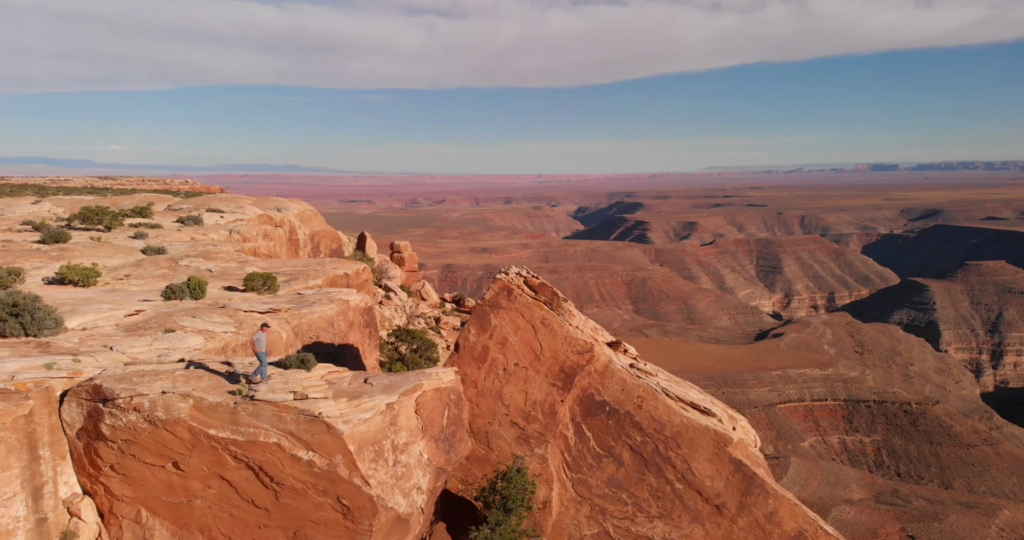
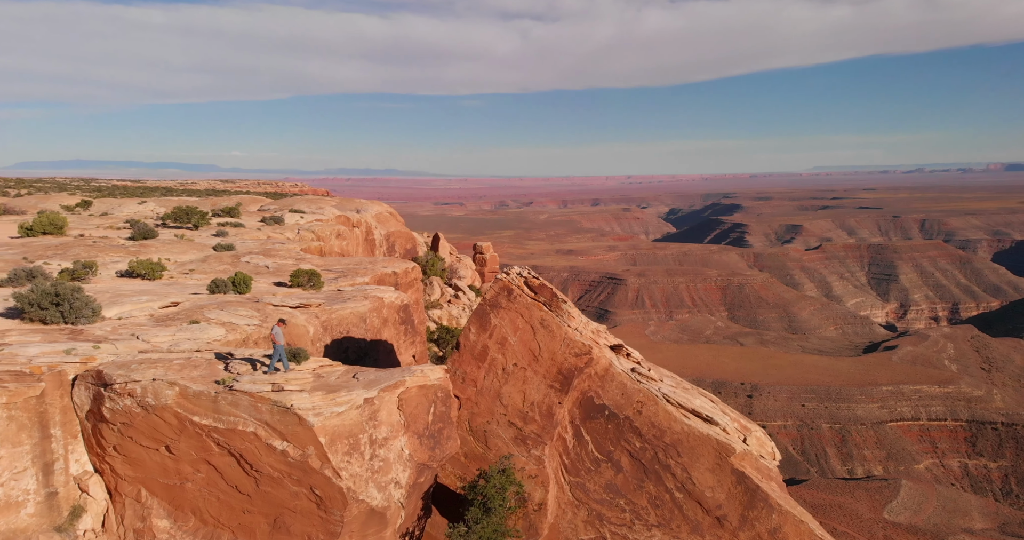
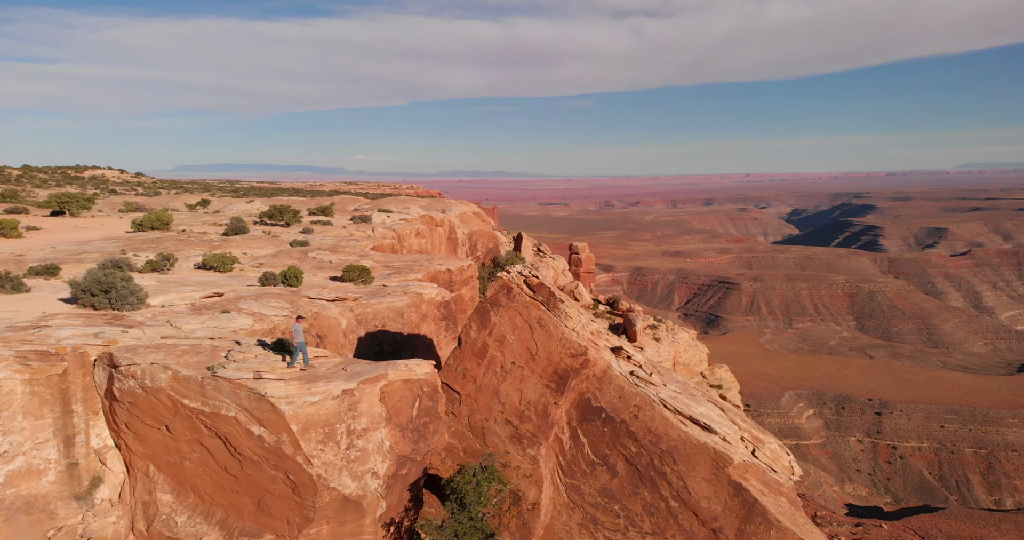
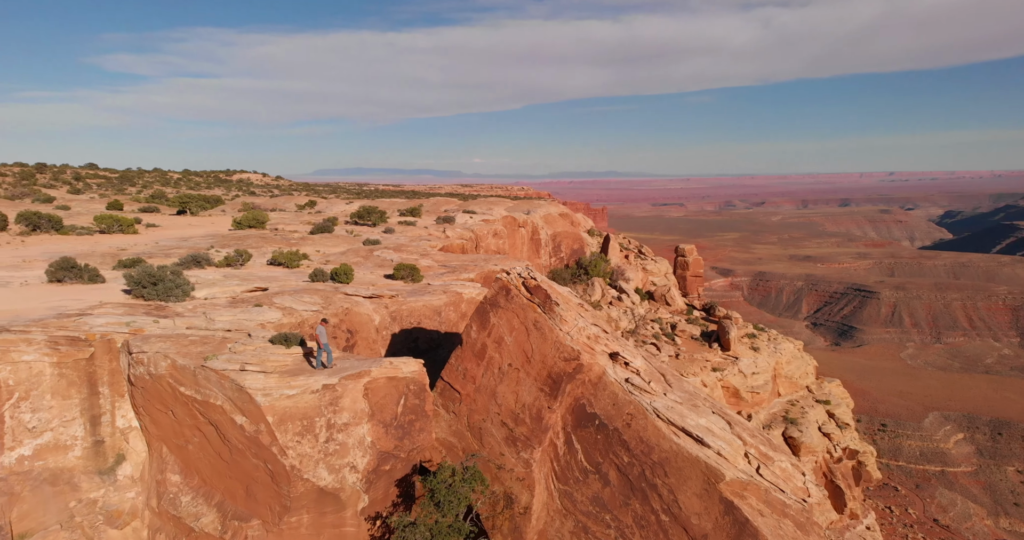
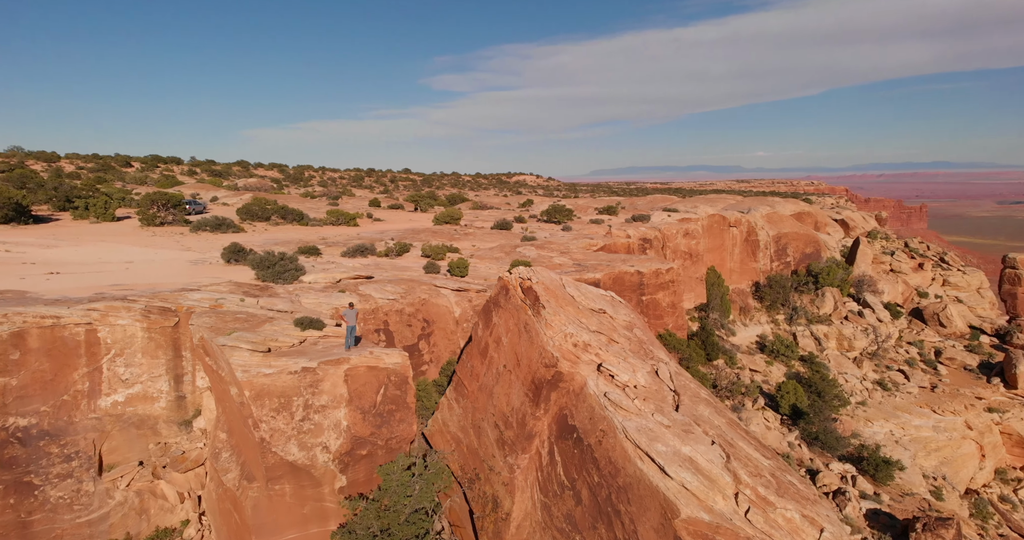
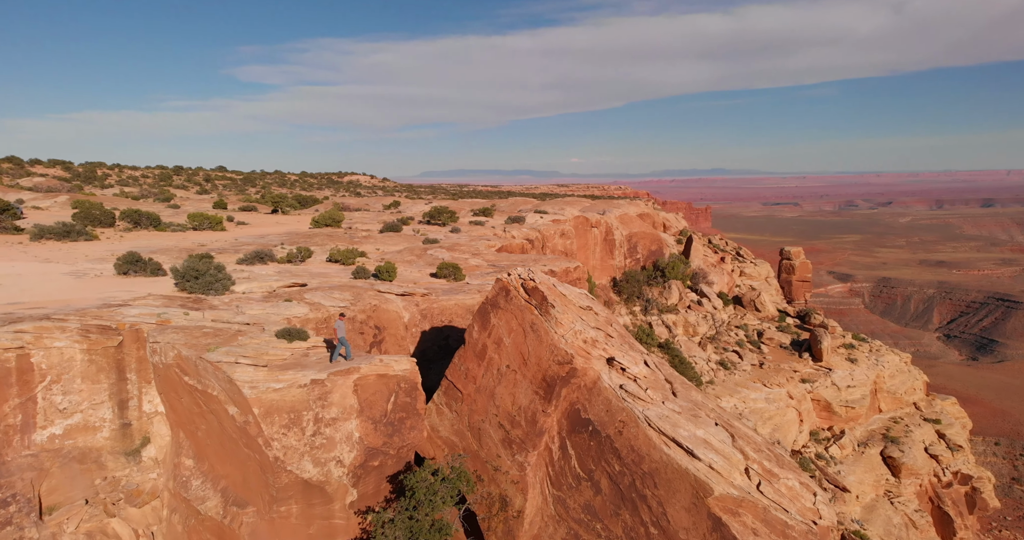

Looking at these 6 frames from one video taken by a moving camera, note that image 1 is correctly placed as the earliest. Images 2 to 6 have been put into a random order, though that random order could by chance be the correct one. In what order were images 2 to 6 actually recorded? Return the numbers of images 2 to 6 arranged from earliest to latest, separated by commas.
2, 3, 4, 6, 5
